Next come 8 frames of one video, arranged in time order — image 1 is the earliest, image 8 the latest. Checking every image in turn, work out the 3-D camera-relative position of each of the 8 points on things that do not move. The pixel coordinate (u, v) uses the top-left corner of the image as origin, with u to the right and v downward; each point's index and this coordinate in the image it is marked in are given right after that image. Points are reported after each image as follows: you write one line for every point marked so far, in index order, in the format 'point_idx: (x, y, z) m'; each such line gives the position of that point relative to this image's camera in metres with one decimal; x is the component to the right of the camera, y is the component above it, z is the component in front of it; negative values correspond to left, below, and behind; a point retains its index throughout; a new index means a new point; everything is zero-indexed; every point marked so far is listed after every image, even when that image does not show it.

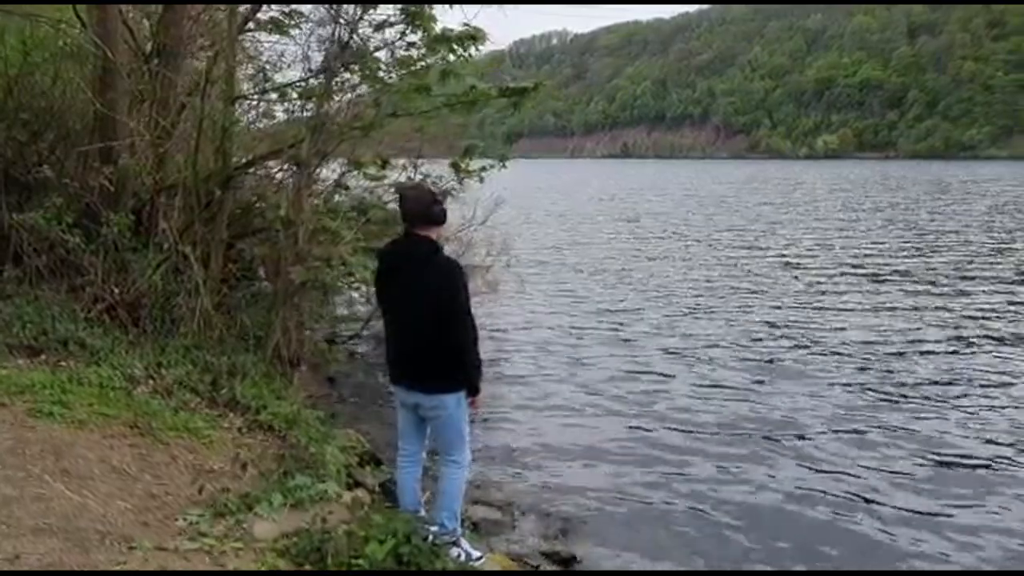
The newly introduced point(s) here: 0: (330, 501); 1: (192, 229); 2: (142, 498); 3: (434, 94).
0: (-1.6, -1.9, +6.8) m
1: (-5.2, +1.0, +12.1) m
2: (-3.2, -1.8, +6.6) m
3: (-1.2, +2.9, +11.3) m
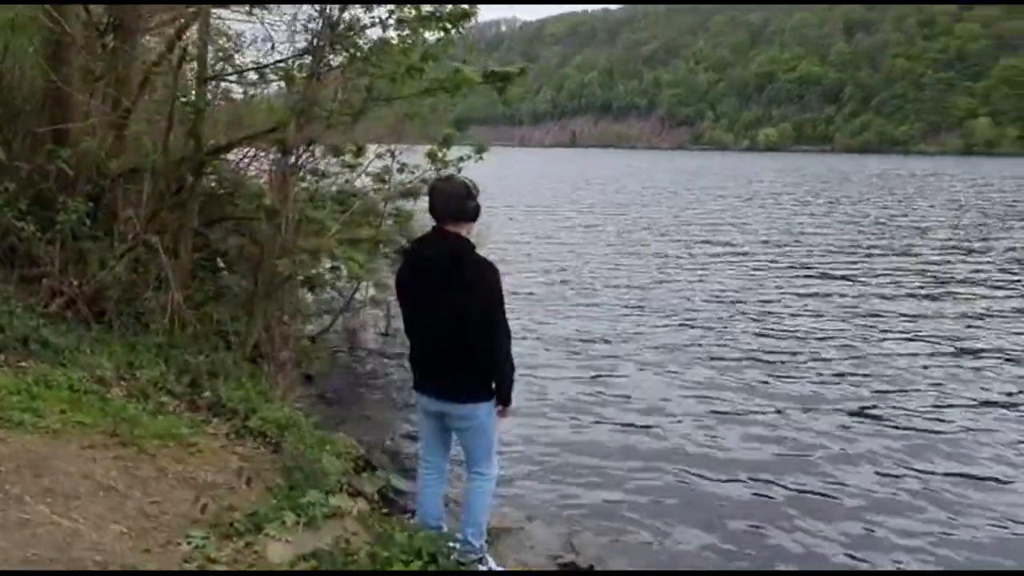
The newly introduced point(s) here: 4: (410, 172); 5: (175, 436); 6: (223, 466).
0: (-1.4, -1.9, +6.2) m
1: (-5.3, +1.1, +11.3) m
2: (-3.0, -1.8, +5.9) m
3: (-1.3, +3.0, +10.7) m
4: (-1.8, +1.9, +12.5) m
5: (-3.4, -1.5, +7.7) m
6: (-2.8, -1.7, +7.2) m
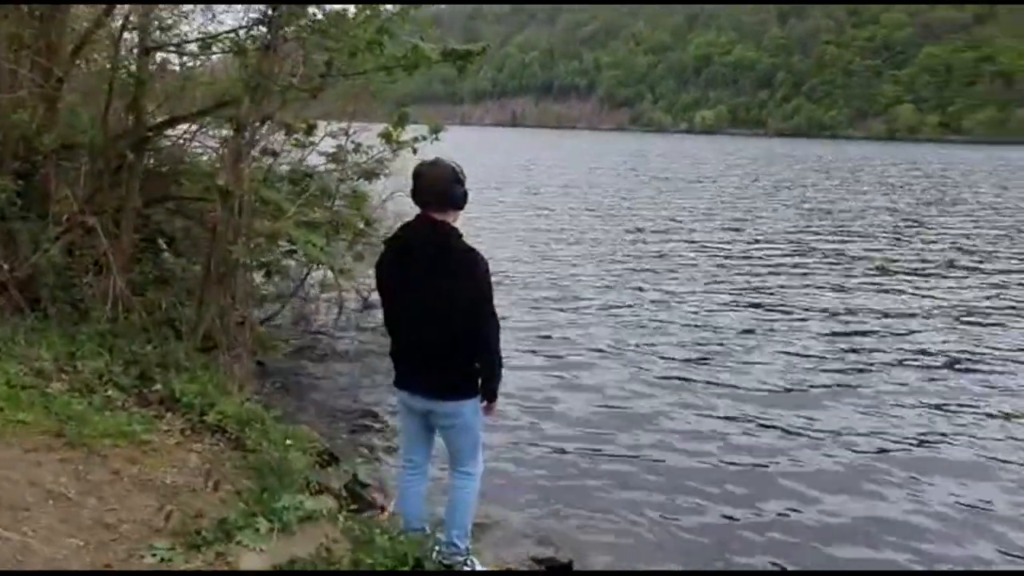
0: (-1.5, -1.8, +5.9) m
1: (-5.7, +1.3, +10.5) m
2: (-3.0, -1.8, +5.5) m
3: (-1.7, +3.2, +10.3) m
4: (-2.3, +2.2, +12.0) m
5: (-3.6, -1.4, +7.2) m
6: (-2.9, -1.6, +6.7) m
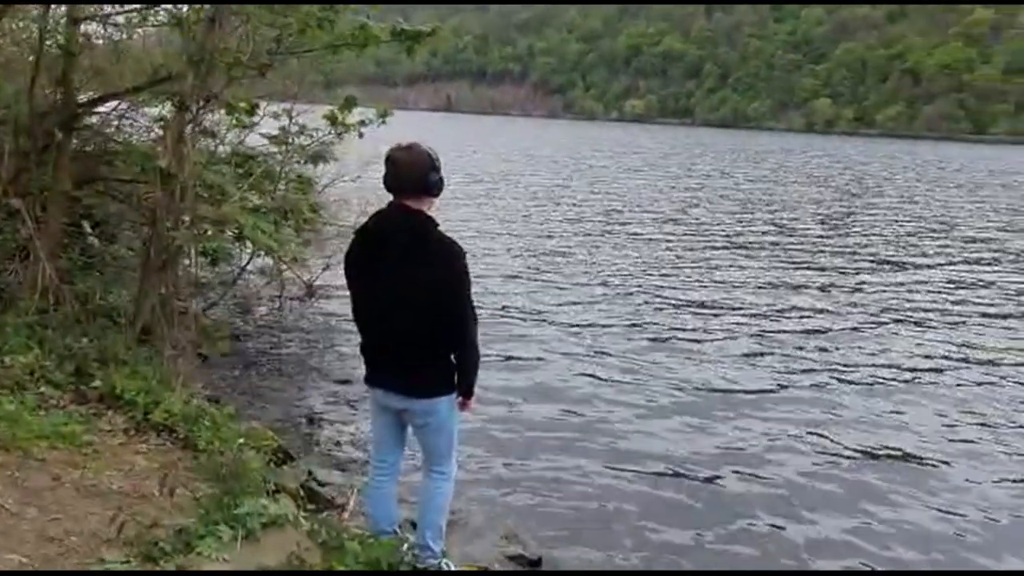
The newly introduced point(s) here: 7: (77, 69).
0: (-1.7, -1.8, +5.6) m
1: (-6.3, +1.4, +9.8) m
2: (-3.2, -1.7, +5.0) m
3: (-2.3, +3.4, +9.8) m
4: (-3.0, +2.4, +11.6) m
5: (-3.9, -1.3, +6.7) m
6: (-3.2, -1.5, +6.3) m
7: (-5.4, +2.7, +9.4) m
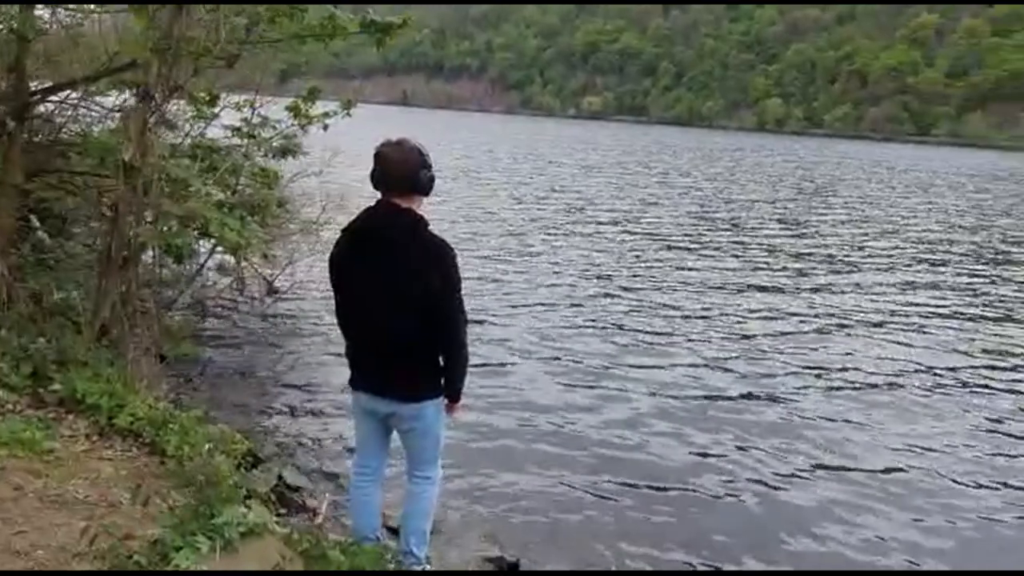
0: (-1.8, -1.7, +5.7) m
1: (-5.2, +1.7, +10.8) m
2: (-3.4, -1.5, +5.5) m
3: (-1.1, +3.4, +10.0) m
4: (-1.5, +2.4, +11.9) m
5: (-3.7, -1.1, +7.3) m
6: (-3.1, -1.4, +6.8) m
7: (-4.3, +2.9, +10.3) m
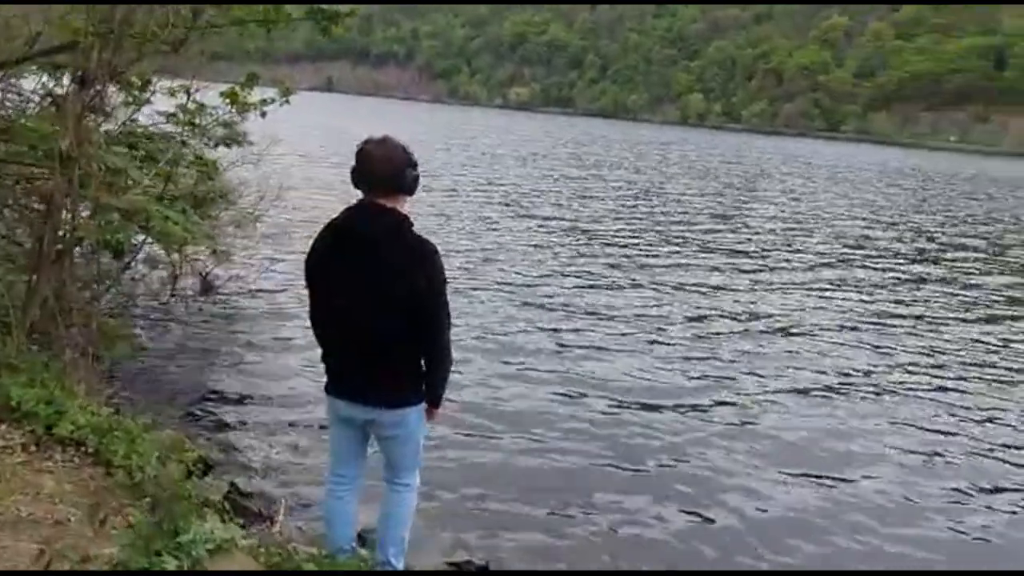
0: (-2.0, -1.7, +5.4) m
1: (-5.8, +1.7, +10.2) m
2: (-3.5, -1.5, +5.1) m
3: (-1.6, +3.4, +9.7) m
4: (-2.2, +2.5, +11.5) m
5: (-4.0, -1.1, +6.8) m
6: (-3.3, -1.4, +6.4) m
7: (-4.8, +3.0, +9.7) m
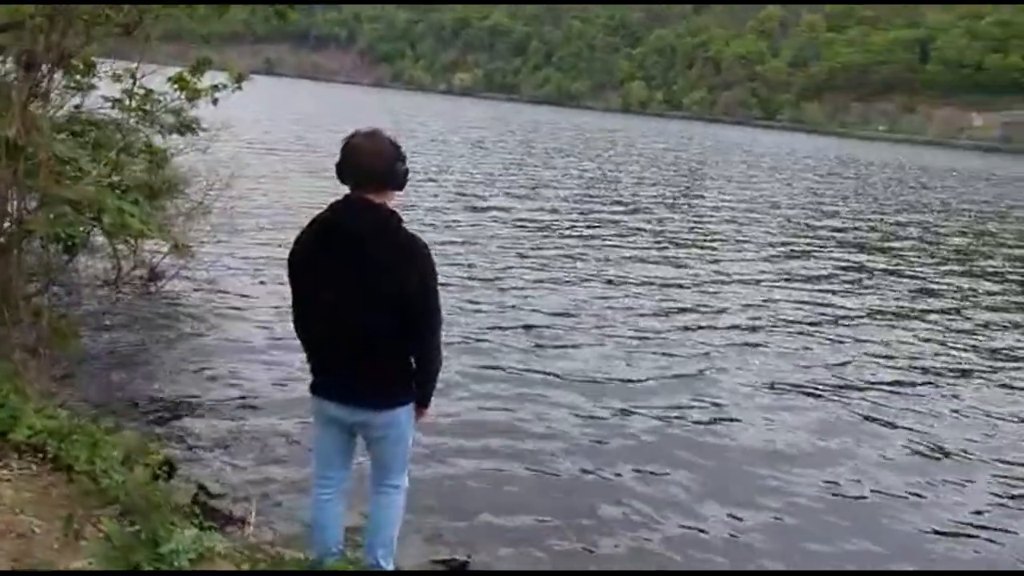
0: (-2.0, -1.7, +5.2) m
1: (-6.2, +1.8, +9.6) m
2: (-3.5, -1.5, +4.8) m
3: (-2.0, +3.5, +9.4) m
4: (-2.8, +2.6, +11.2) m
5: (-4.2, -1.1, +6.4) m
6: (-3.5, -1.4, +6.0) m
7: (-5.2, +3.1, +9.2) m
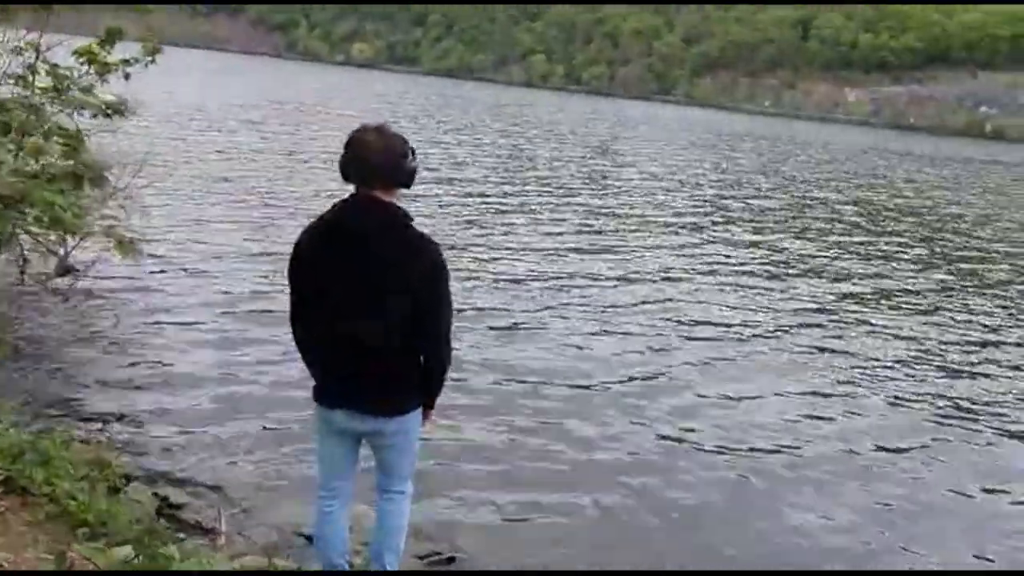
0: (-1.9, -1.7, +4.9) m
1: (-6.7, +1.8, +8.7) m
2: (-3.4, -1.6, +4.3) m
3: (-2.6, +3.6, +8.9) m
4: (-3.5, +2.7, +10.6) m
5: (-4.2, -1.2, +5.9) m
6: (-3.5, -1.4, +5.6) m
7: (-5.7, +3.1, +8.3) m
